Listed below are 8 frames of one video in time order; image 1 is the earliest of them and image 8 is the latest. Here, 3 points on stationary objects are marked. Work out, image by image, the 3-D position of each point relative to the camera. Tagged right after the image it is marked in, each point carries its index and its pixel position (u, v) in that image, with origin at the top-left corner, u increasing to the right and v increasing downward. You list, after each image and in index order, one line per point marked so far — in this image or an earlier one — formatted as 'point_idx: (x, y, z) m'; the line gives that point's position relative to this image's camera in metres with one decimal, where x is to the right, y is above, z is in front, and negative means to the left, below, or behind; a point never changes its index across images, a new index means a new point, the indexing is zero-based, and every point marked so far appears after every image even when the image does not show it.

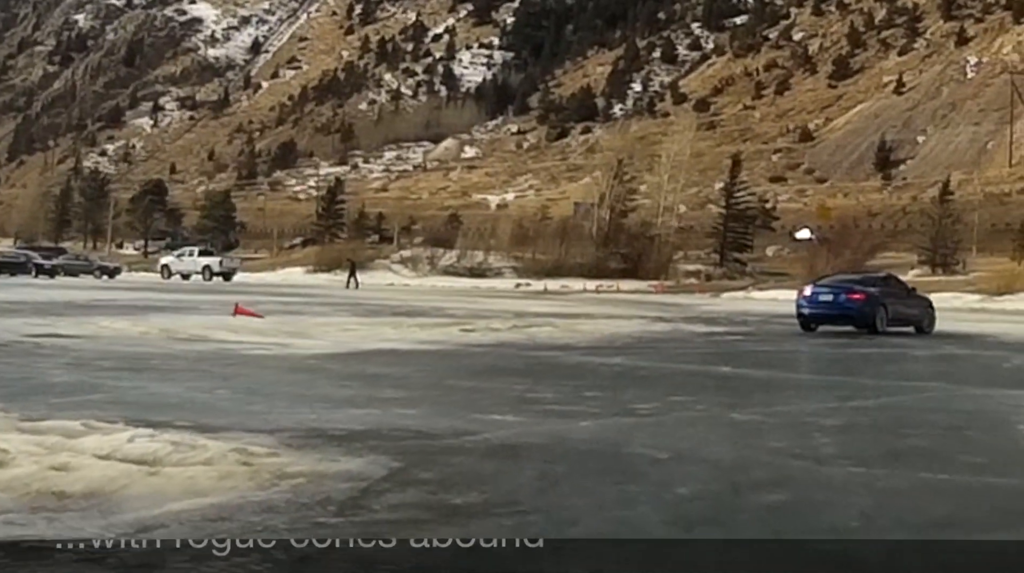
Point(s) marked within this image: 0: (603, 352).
0: (+1.2, -0.8, +19.3) m
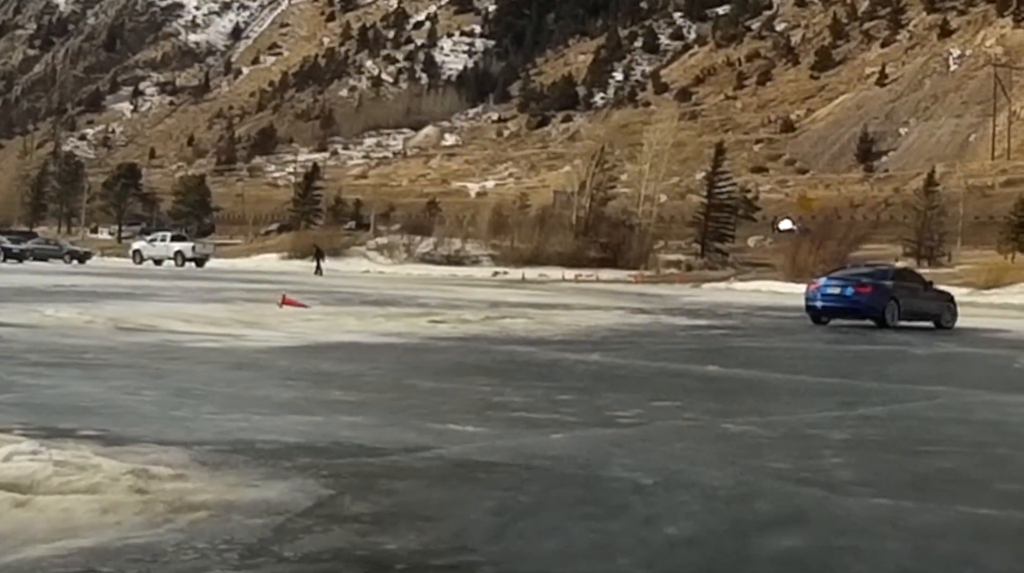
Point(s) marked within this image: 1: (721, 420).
0: (+0.8, -0.7, +17.9) m
1: (+1.4, -0.9, +10.3) m
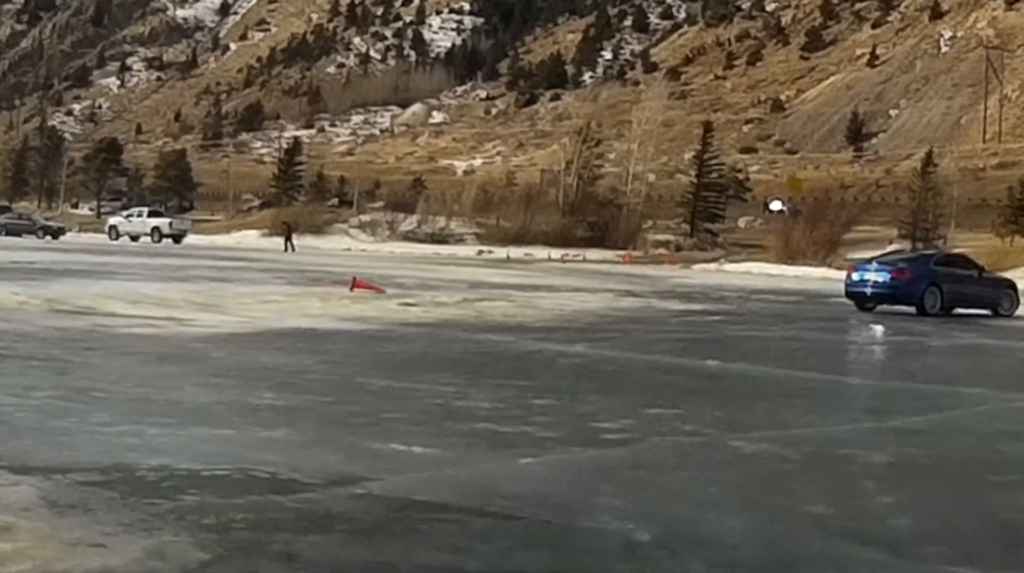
0: (+0.5, -0.5, +16.0) m
1: (+1.2, -0.8, +8.4) m
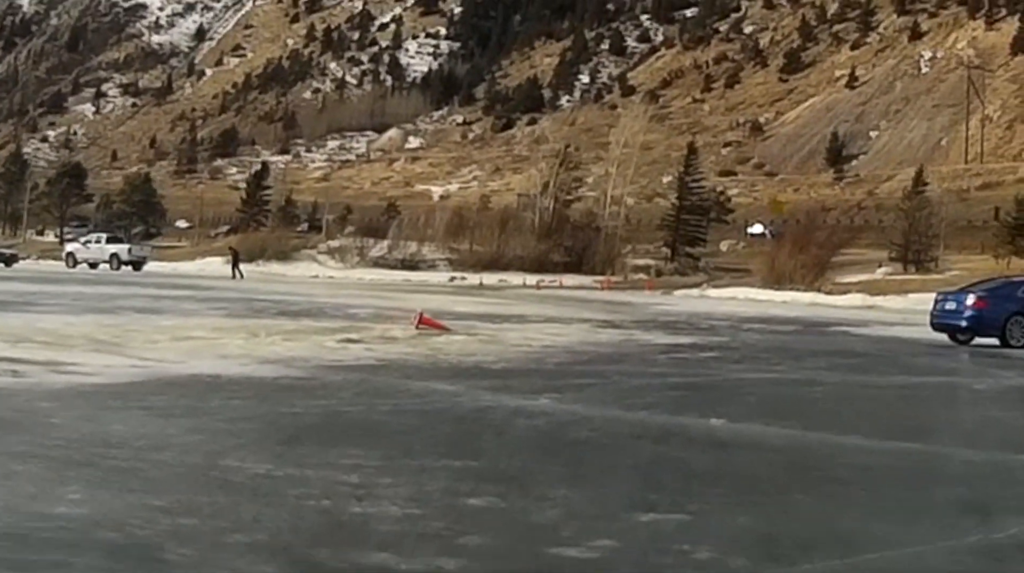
0: (+0.1, -0.8, +12.8) m
1: (+0.9, -1.0, +5.3) m
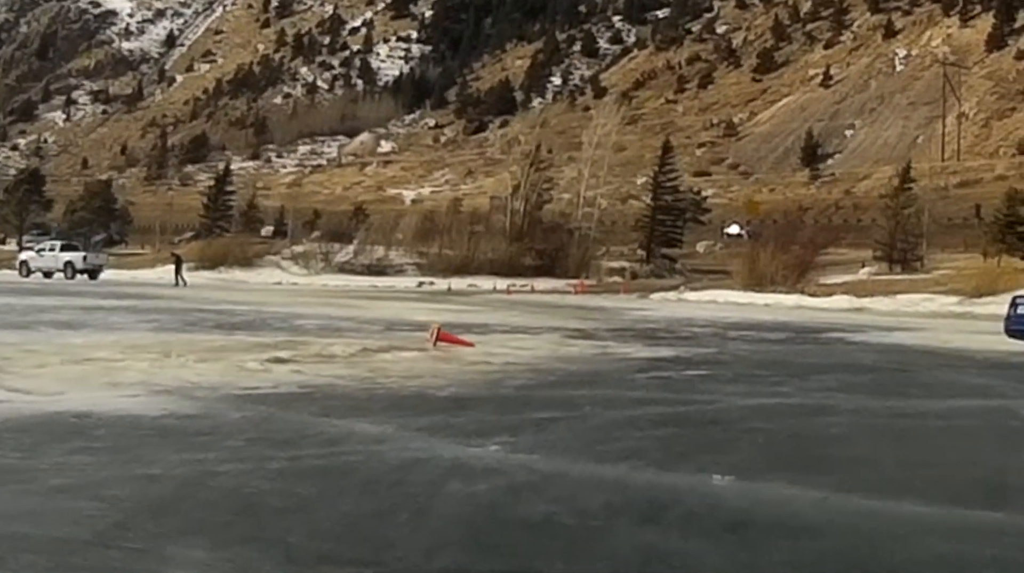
0: (-0.2, -0.9, +10.1) m
1: (+0.6, -1.0, +2.6) m
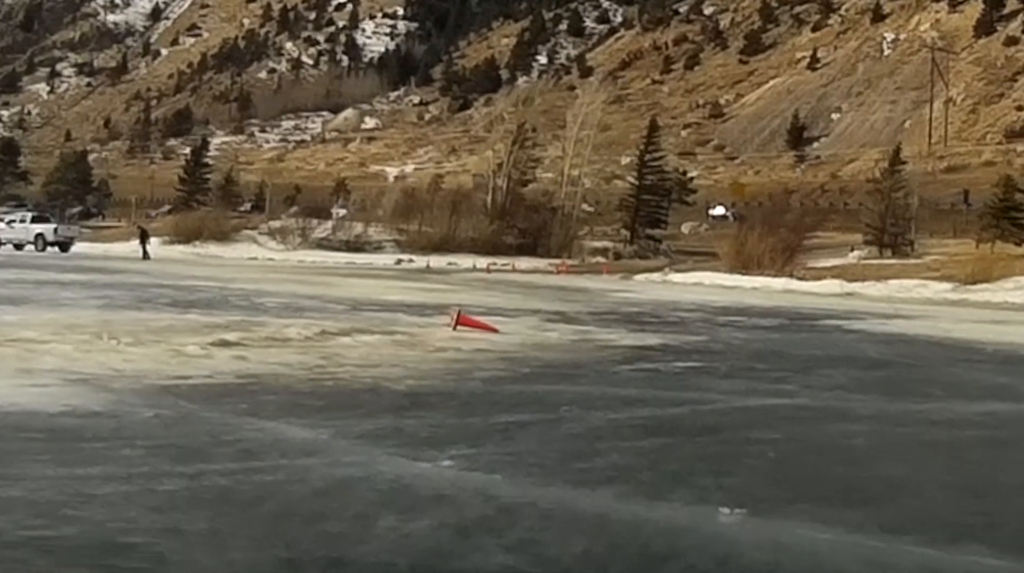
0: (-0.5, -0.8, +8.5) m
1: (+0.5, -1.0, +1.0) m
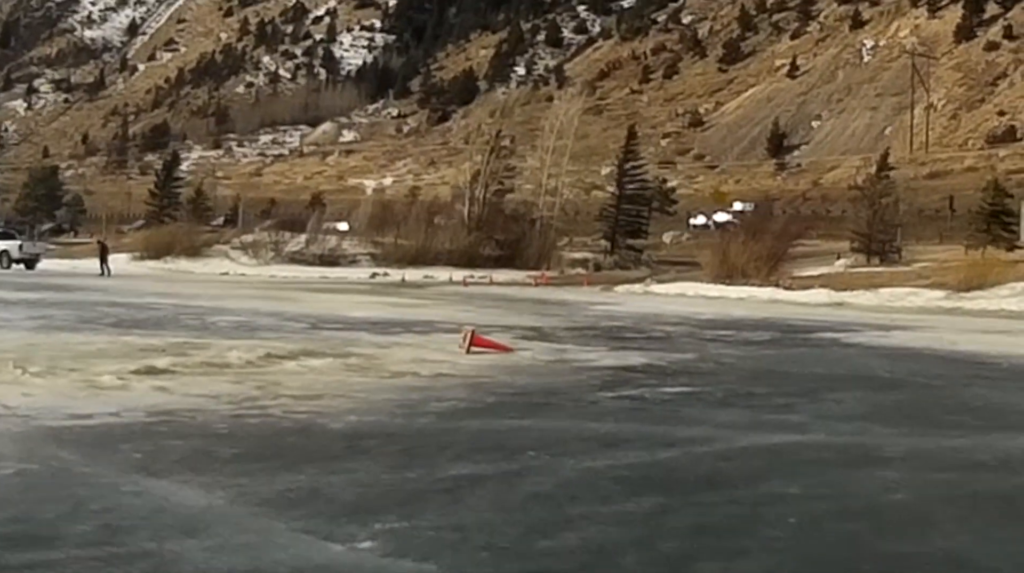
0: (-0.7, -0.9, +6.8) m
1: (+0.4, -1.1, -0.7) m
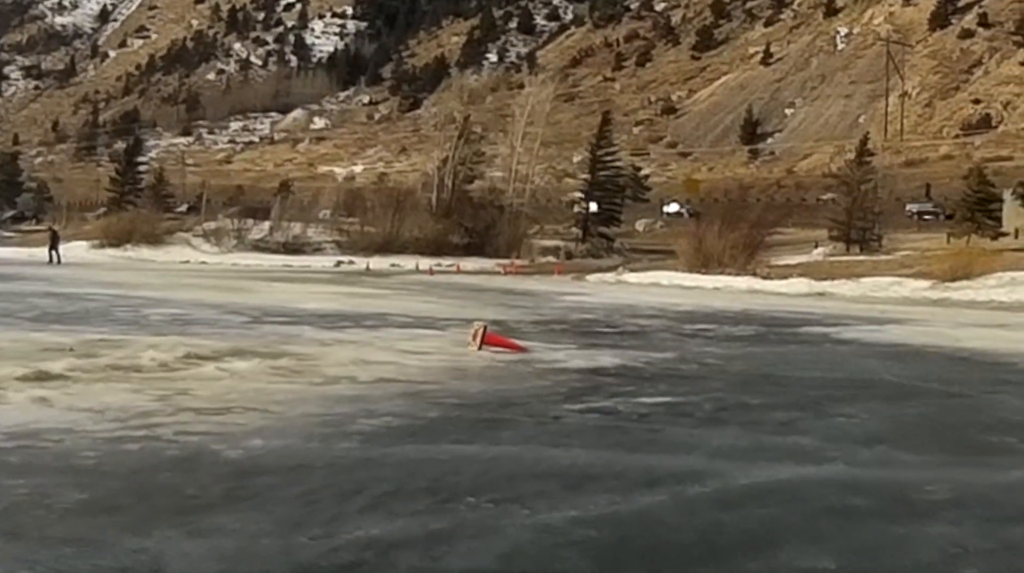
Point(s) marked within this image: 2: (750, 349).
0: (-0.9, -0.8, +4.9) m
1: (+0.3, -1.1, -2.5) m
2: (+2.5, -0.7, +15.9) m
